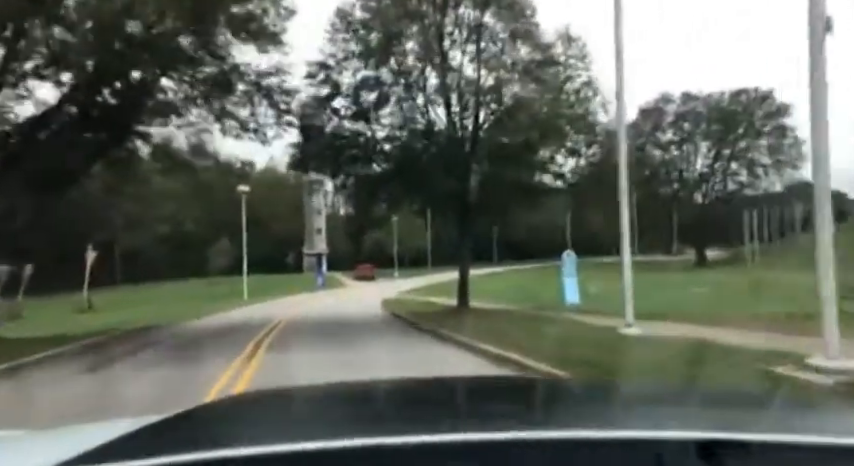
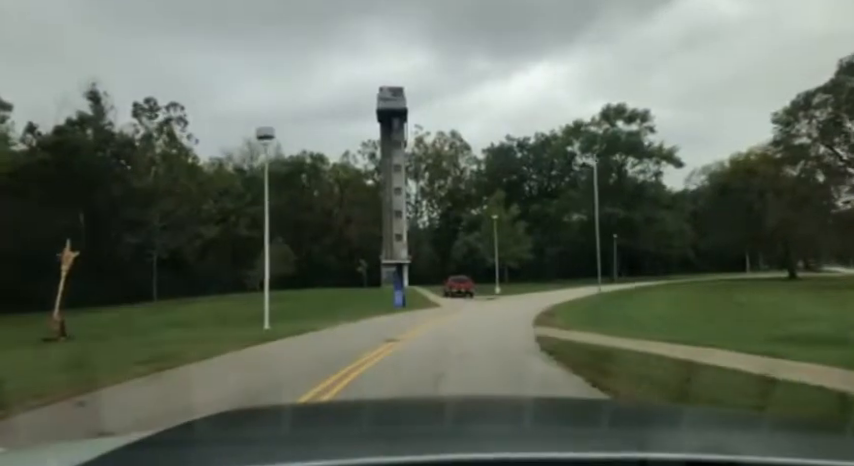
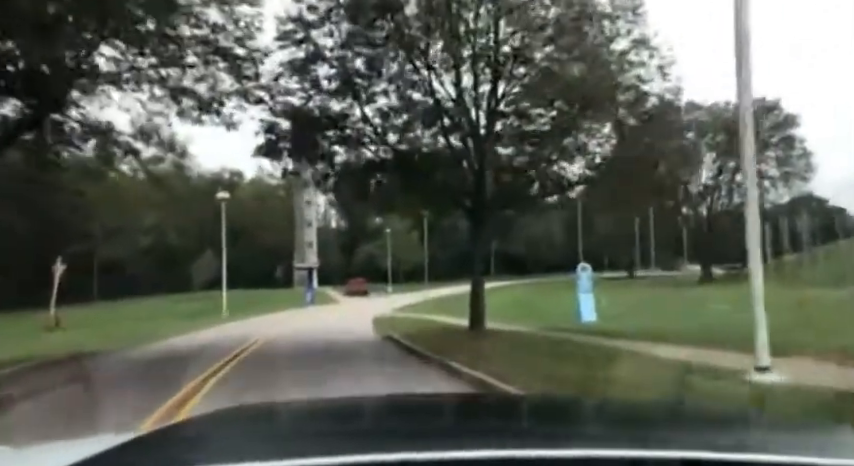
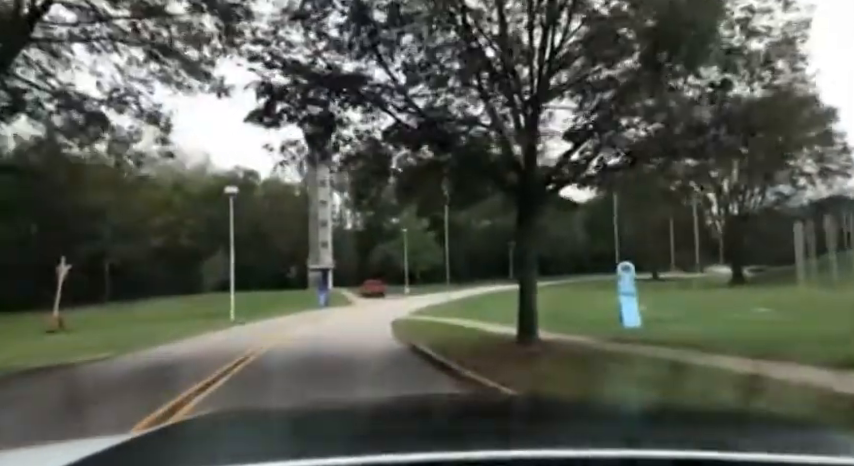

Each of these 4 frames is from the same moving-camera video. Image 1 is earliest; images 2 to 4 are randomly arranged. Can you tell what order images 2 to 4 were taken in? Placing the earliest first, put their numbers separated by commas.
3, 4, 2
